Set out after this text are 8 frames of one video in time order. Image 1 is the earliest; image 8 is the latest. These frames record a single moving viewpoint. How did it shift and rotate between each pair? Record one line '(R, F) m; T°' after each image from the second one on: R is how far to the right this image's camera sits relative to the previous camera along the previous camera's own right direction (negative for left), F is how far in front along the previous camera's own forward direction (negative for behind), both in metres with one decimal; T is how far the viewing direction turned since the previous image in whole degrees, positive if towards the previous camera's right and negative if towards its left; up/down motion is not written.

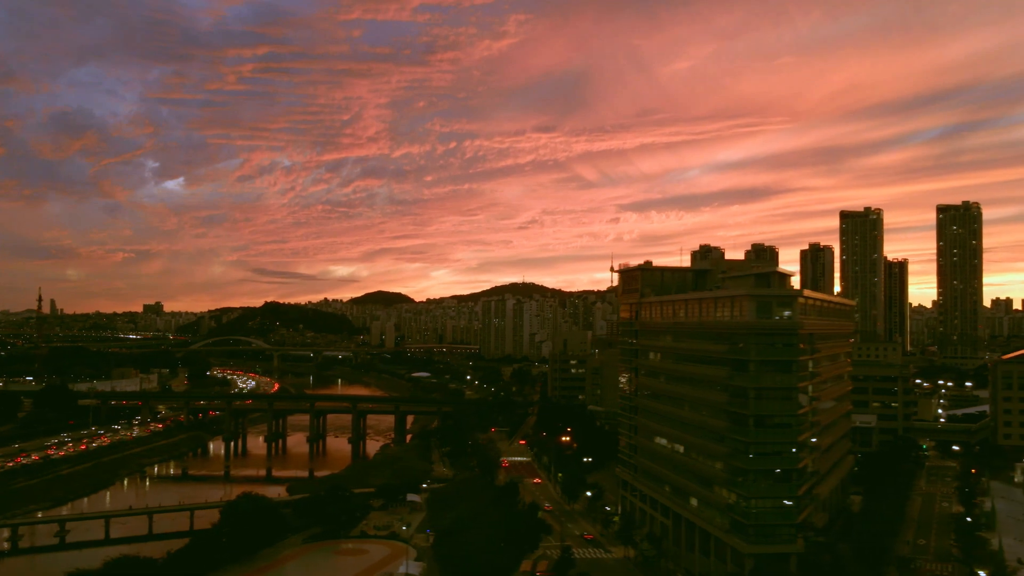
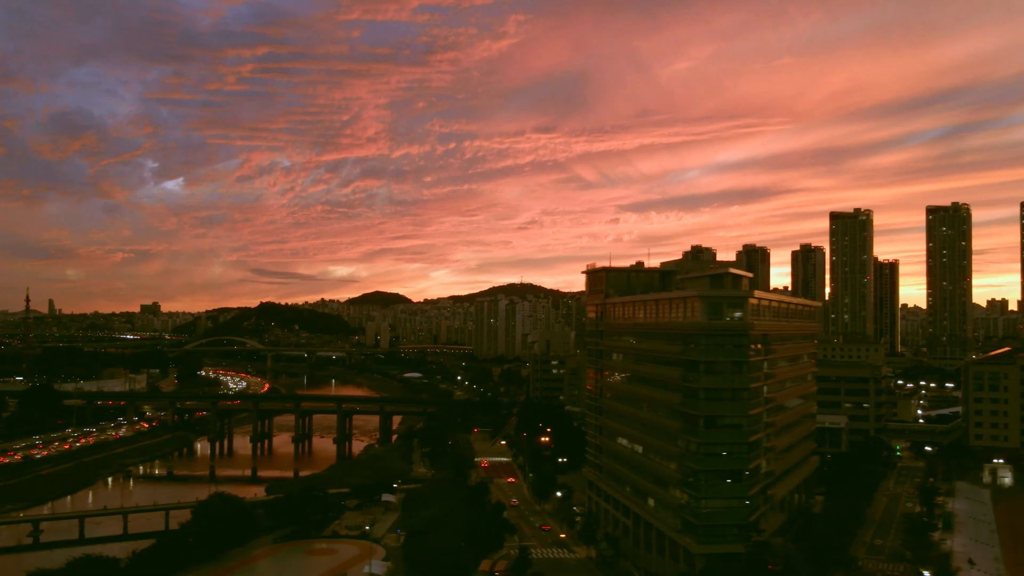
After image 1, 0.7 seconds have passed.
(+1.9, -0.1) m; 0°
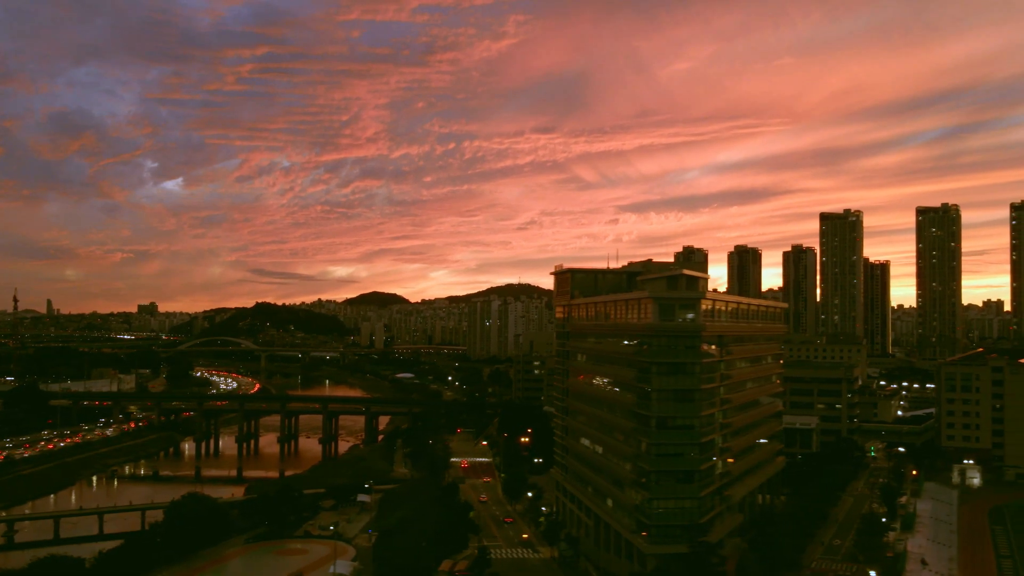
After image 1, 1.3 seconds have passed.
(+1.9, -0.1) m; 0°
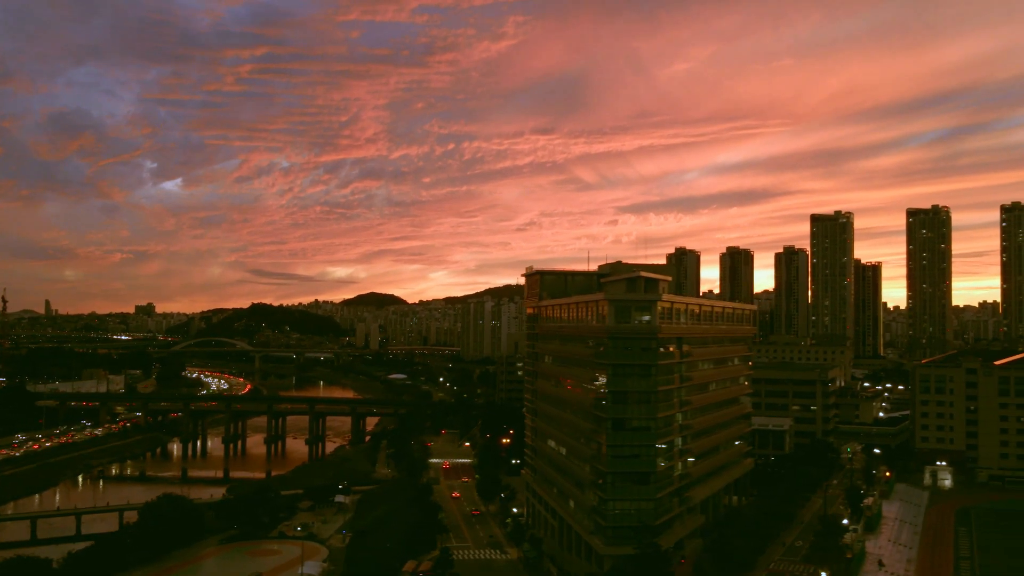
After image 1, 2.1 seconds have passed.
(+1.7, -0.1) m; 0°
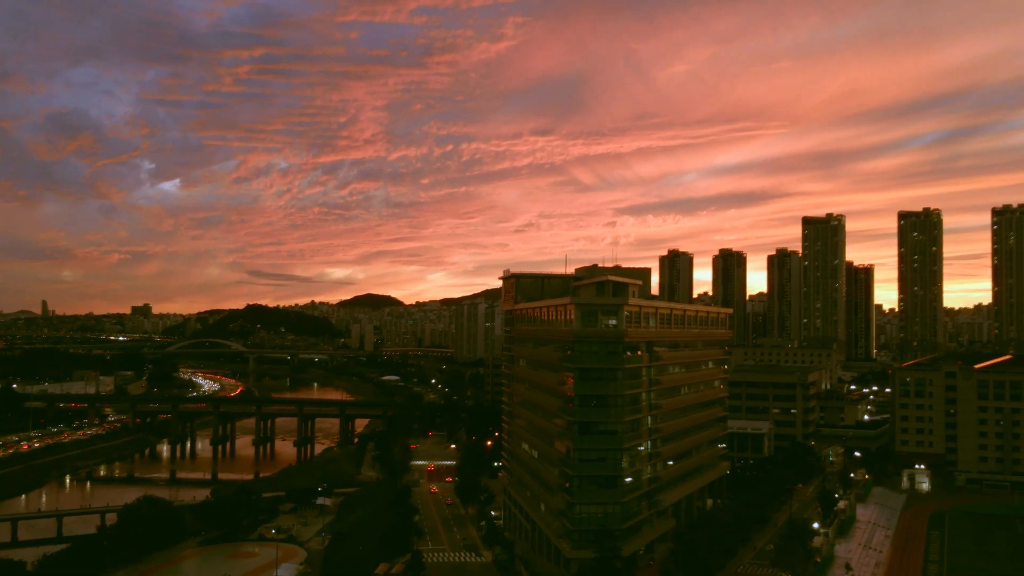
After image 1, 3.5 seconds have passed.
(+1.3, 0.0) m; 0°
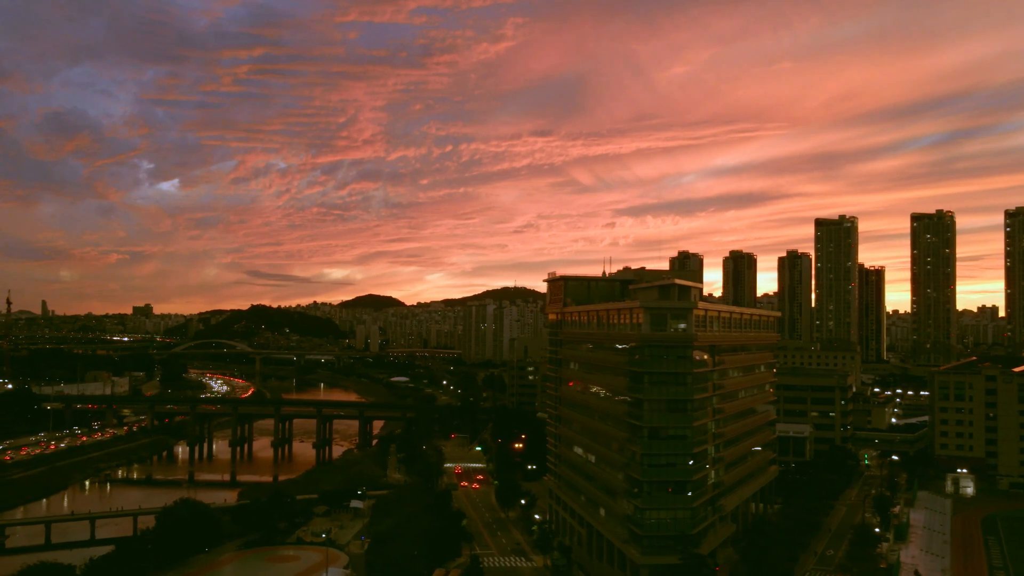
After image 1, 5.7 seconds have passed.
(-2.9, +0.2) m; 0°
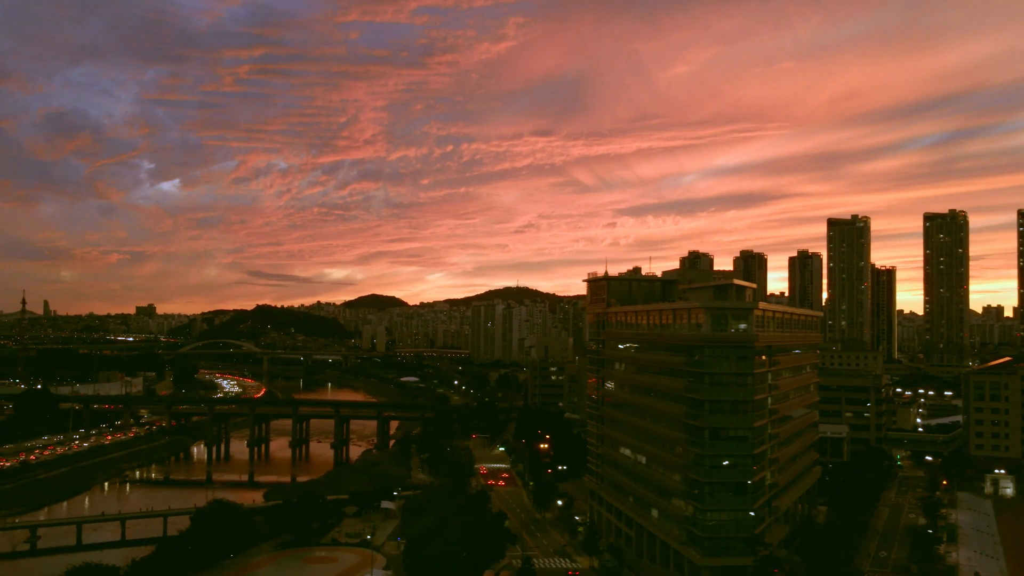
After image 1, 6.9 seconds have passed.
(-2.4, +0.2) m; 0°
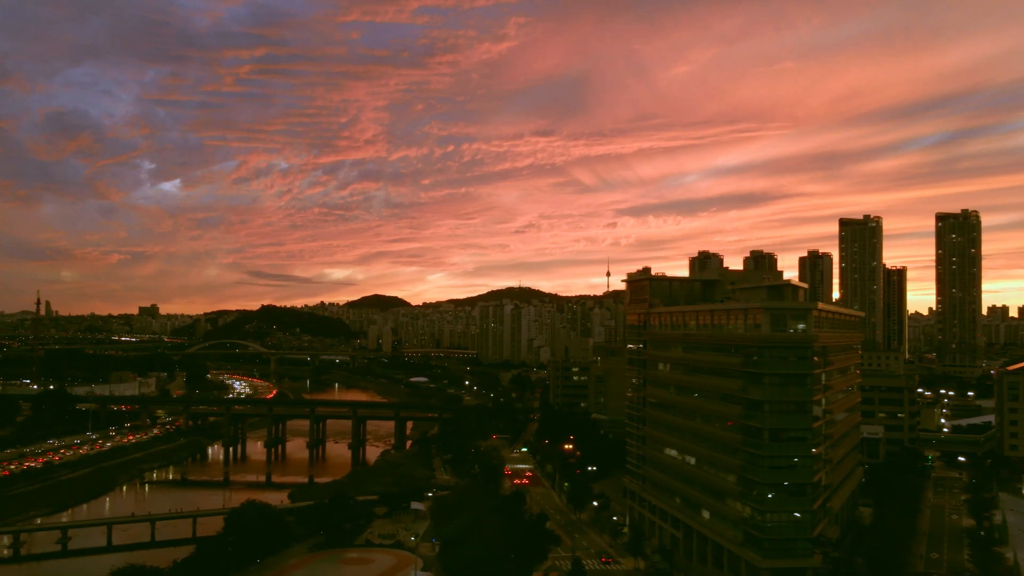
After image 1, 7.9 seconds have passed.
(-2.3, +0.2) m; 0°
